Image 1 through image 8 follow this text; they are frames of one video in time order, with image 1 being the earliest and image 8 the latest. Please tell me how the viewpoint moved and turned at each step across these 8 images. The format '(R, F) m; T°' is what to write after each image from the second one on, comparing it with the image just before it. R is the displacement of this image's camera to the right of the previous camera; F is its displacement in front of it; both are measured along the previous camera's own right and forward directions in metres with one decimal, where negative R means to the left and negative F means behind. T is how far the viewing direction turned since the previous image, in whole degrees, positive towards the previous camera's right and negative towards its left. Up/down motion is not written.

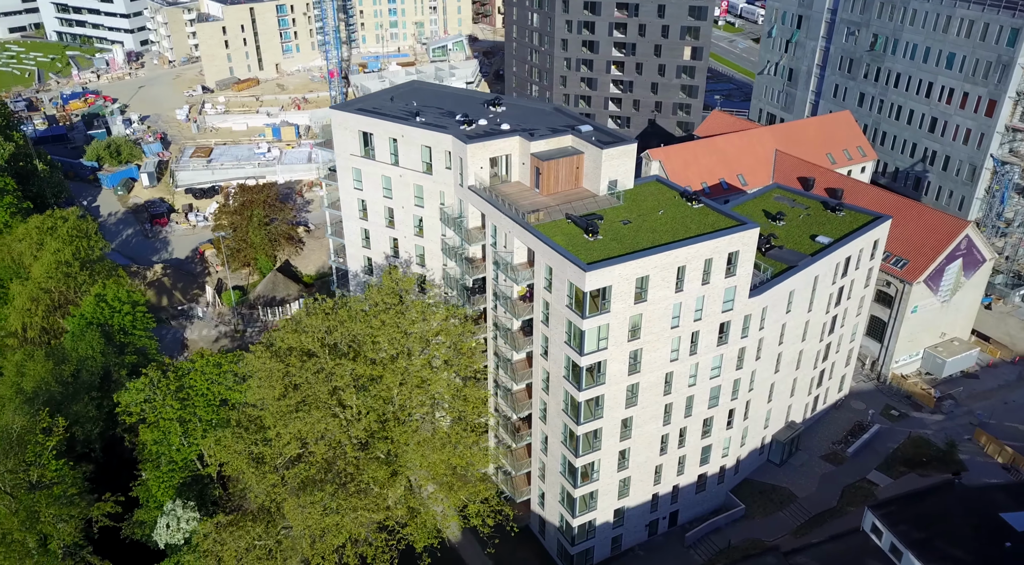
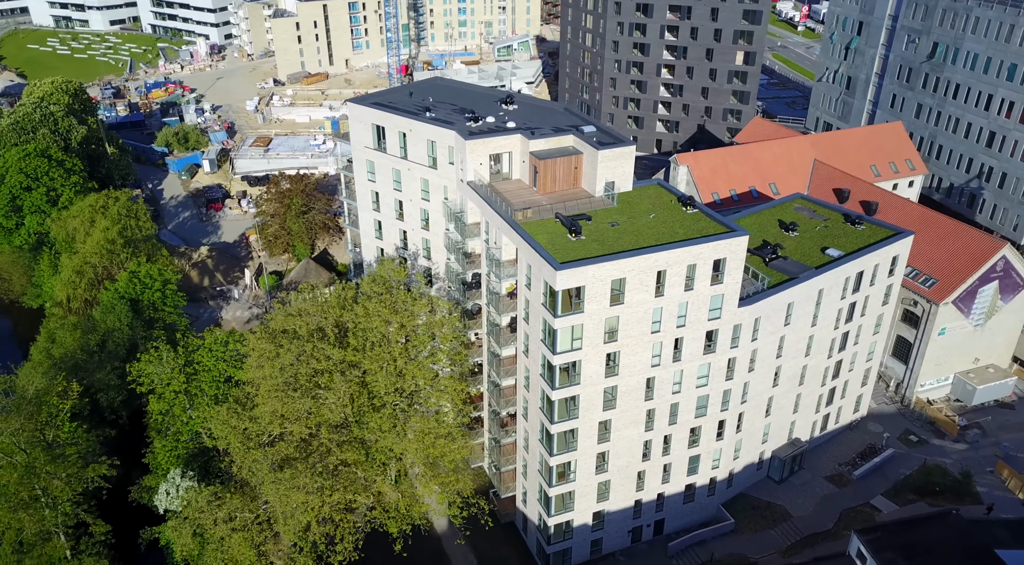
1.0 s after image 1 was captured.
(+8.3, -0.3) m; -7°
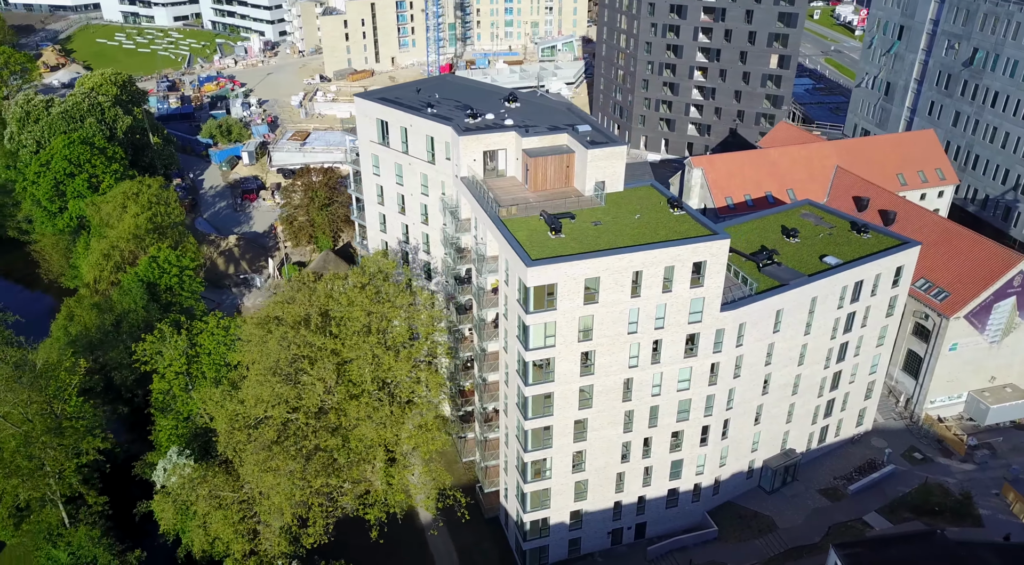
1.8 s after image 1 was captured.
(+6.6, -0.3) m; -5°
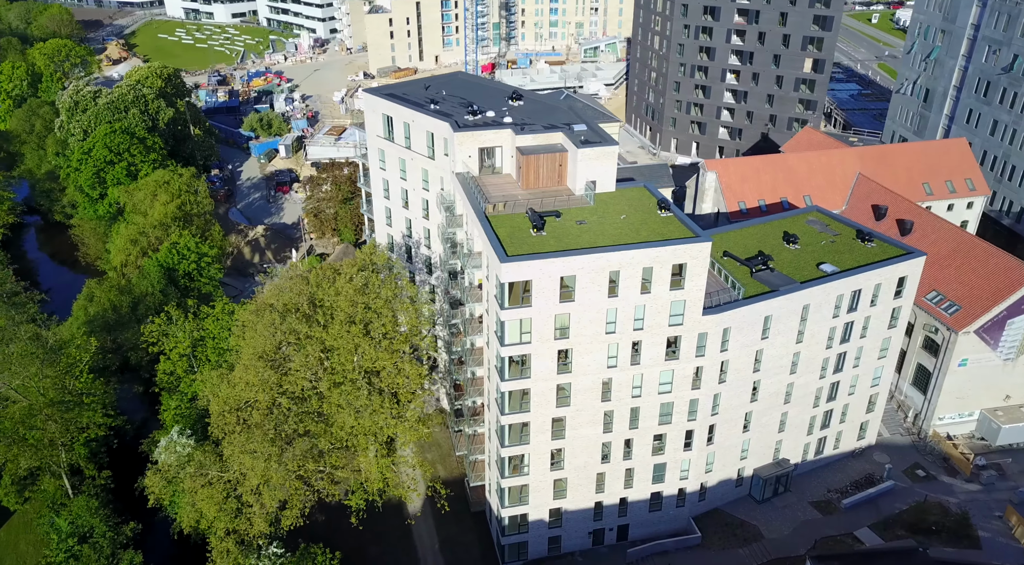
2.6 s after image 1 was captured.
(+6.2, -0.2) m; -5°
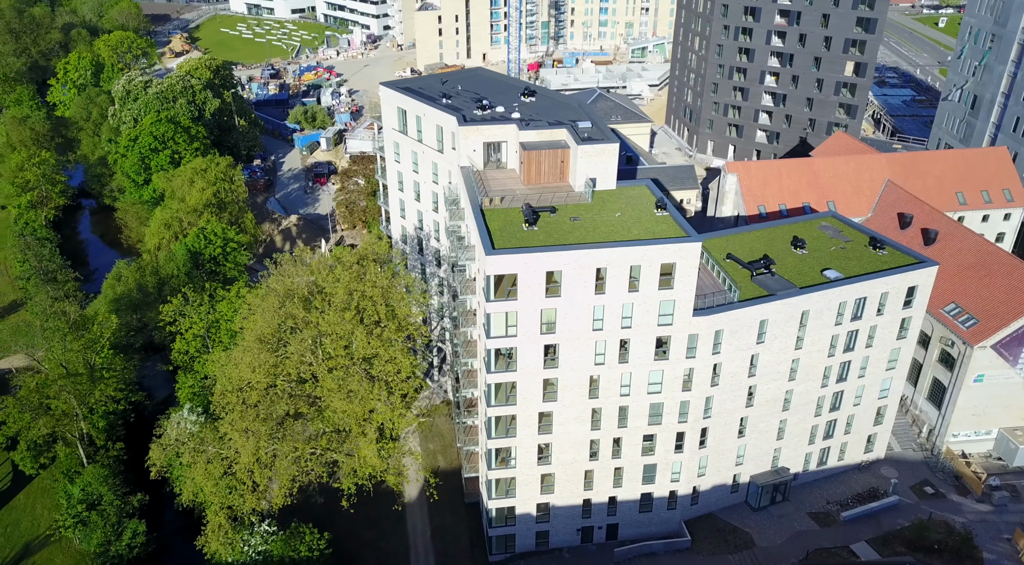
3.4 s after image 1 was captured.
(+5.6, -0.2) m; -5°
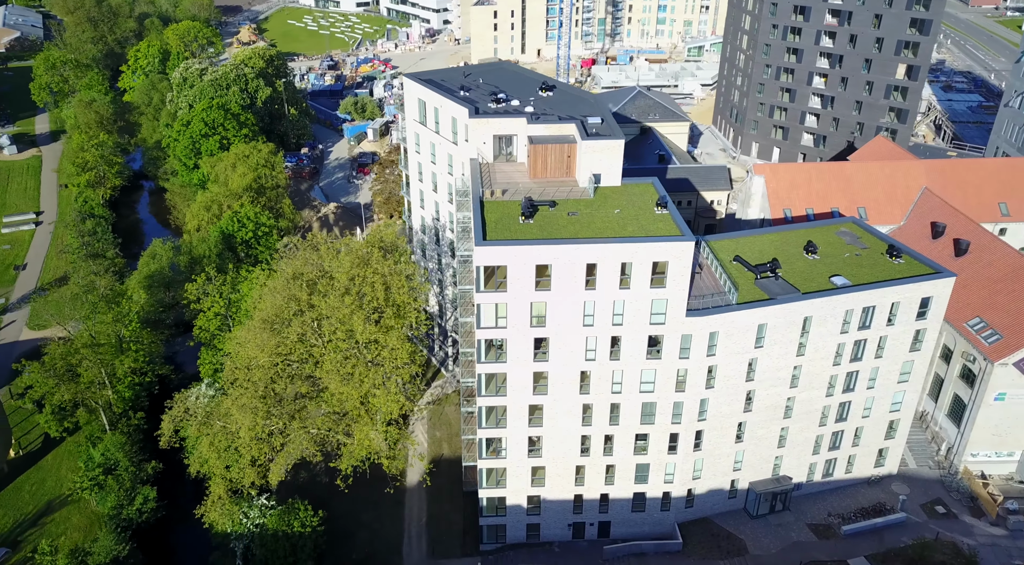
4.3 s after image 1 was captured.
(+5.8, 0.0) m; -5°
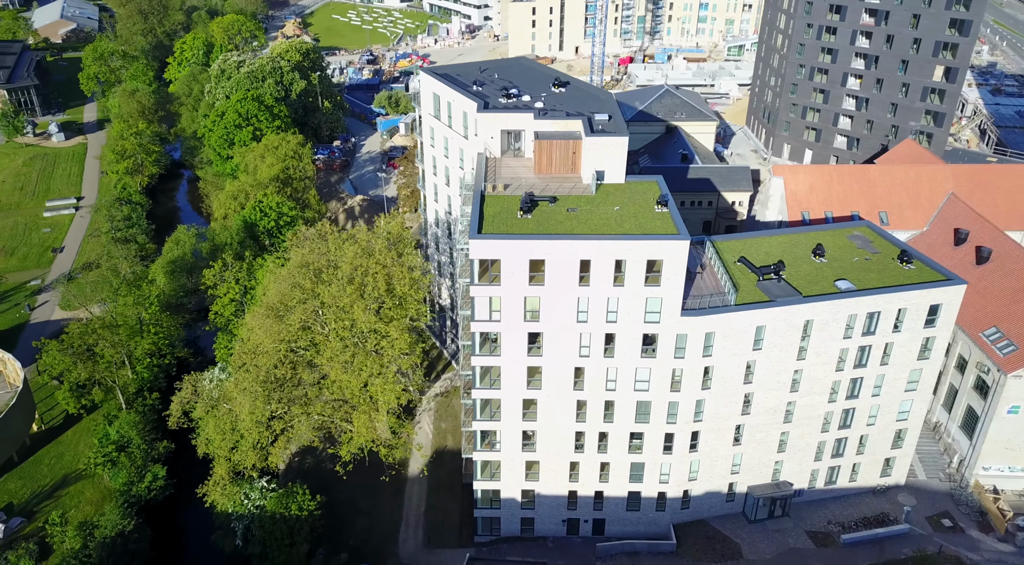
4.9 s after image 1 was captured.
(+4.0, -0.1) m; -3°
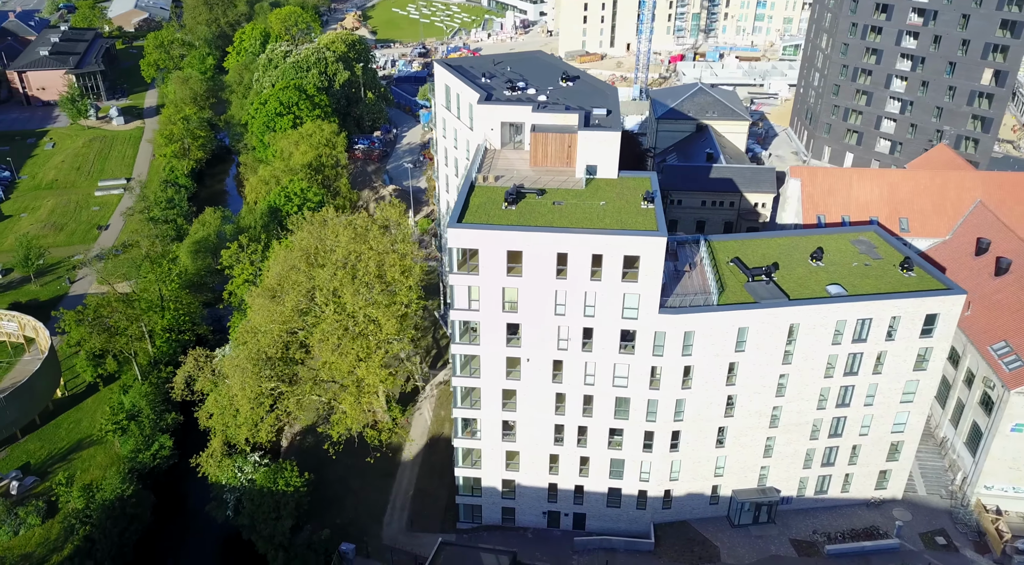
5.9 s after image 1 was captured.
(+6.7, 0.0) m; -5°
